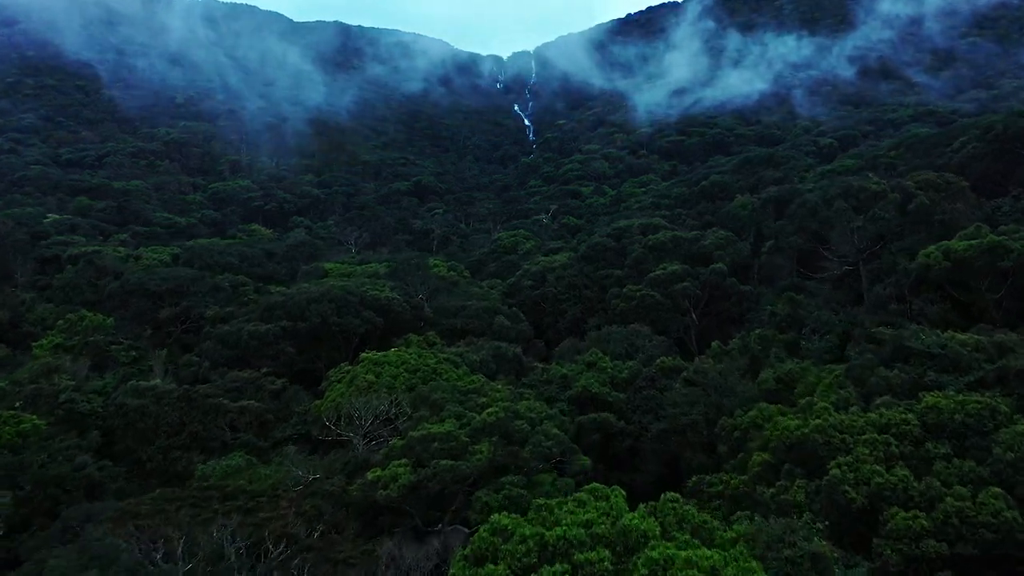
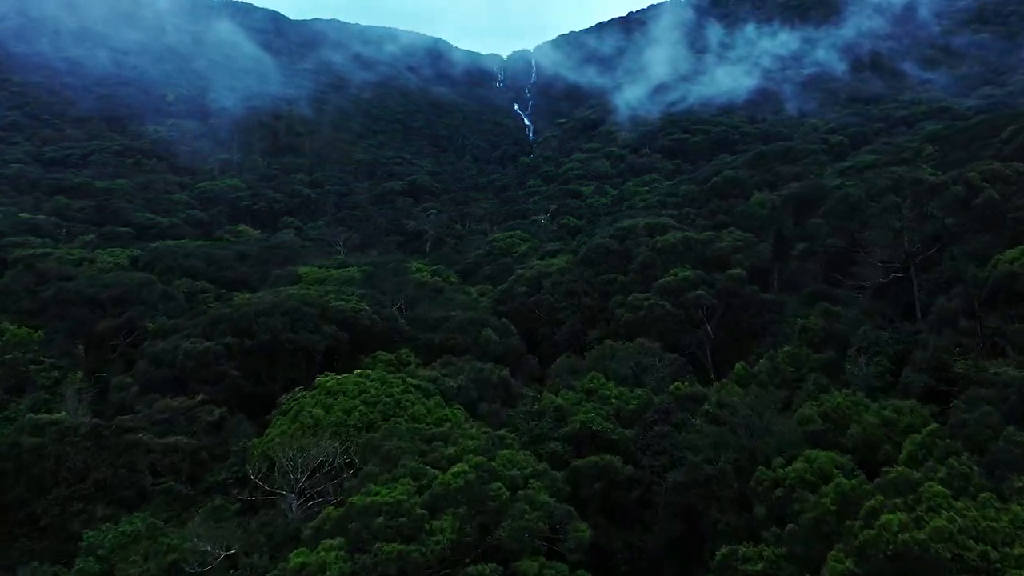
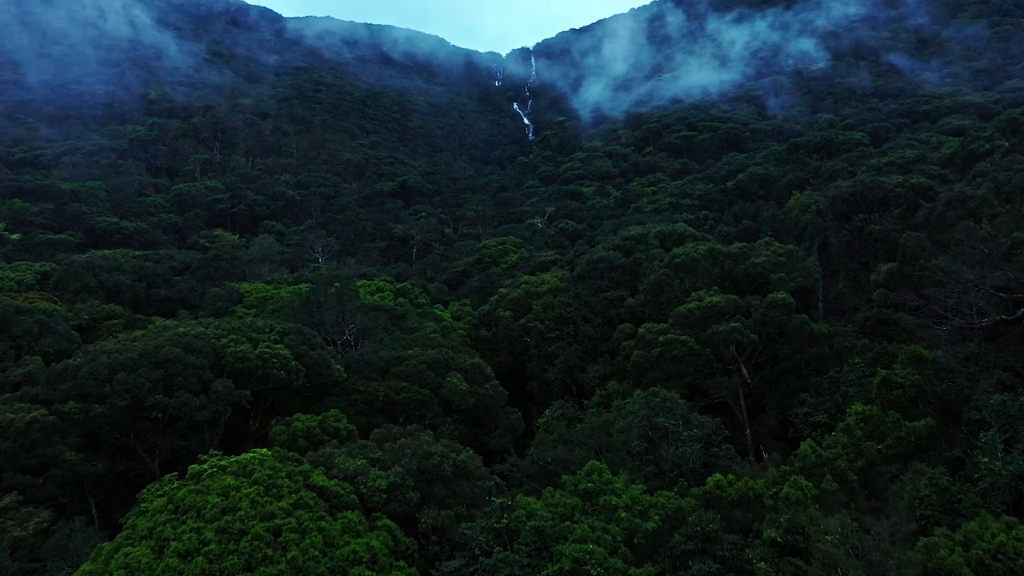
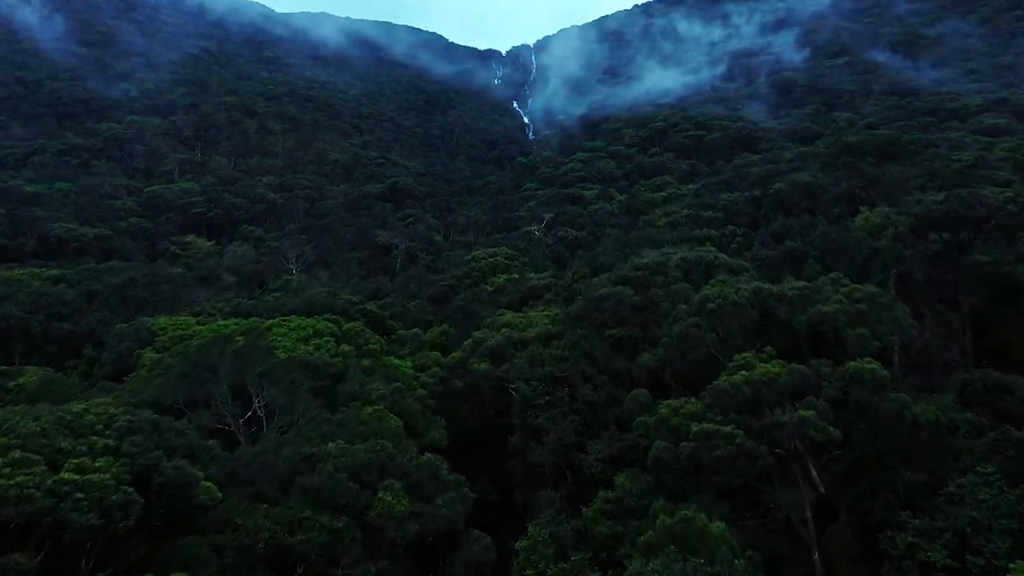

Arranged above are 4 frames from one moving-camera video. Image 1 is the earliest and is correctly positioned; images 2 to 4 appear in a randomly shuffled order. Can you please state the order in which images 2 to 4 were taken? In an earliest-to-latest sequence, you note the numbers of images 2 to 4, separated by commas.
2, 3, 4
